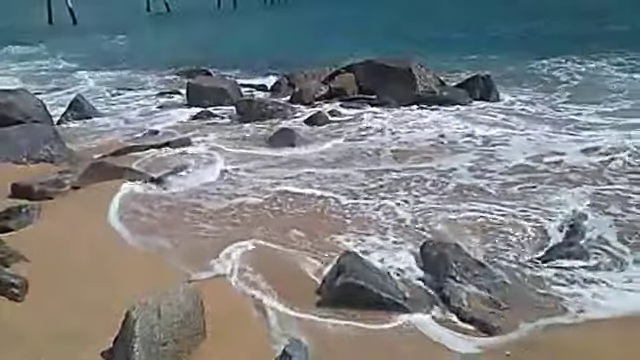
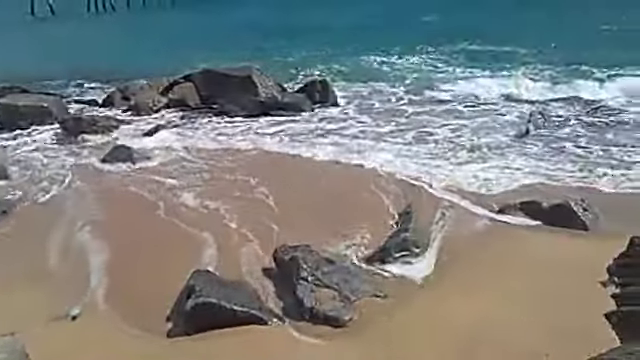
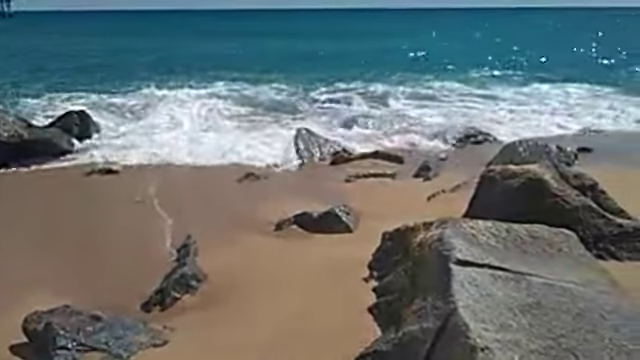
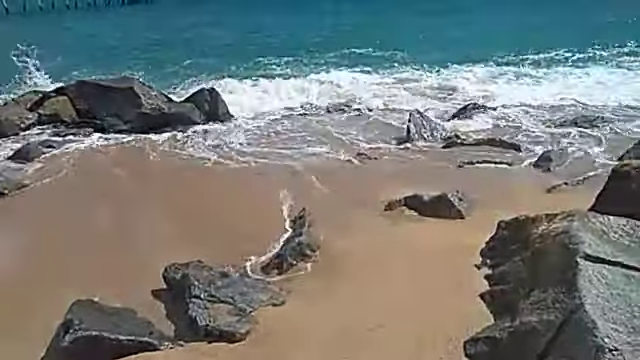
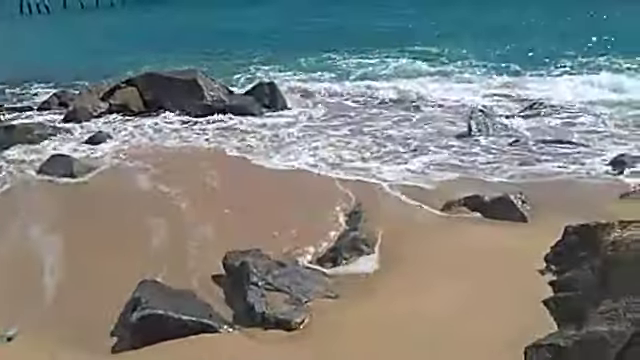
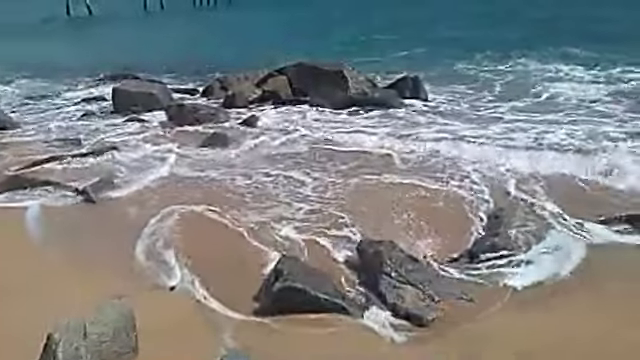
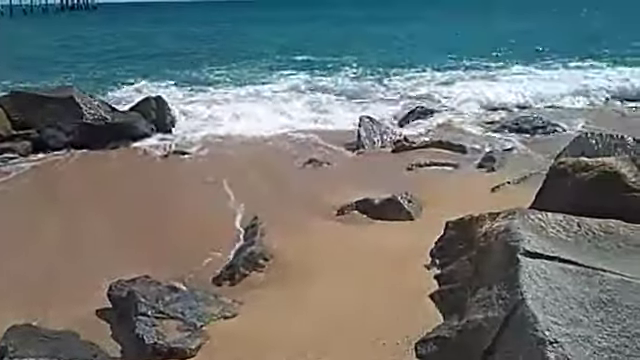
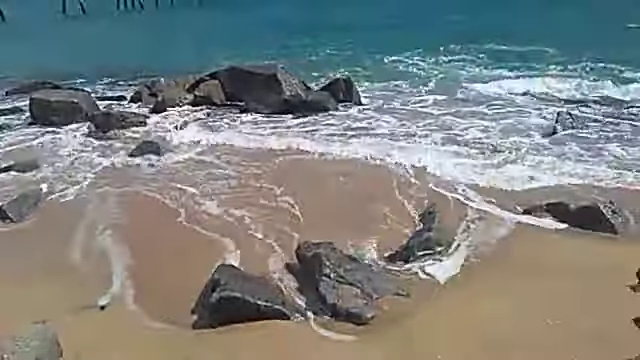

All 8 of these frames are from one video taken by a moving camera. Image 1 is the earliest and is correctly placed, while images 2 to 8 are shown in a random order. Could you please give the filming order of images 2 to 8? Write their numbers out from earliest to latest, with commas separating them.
6, 8, 2, 5, 4, 7, 3
